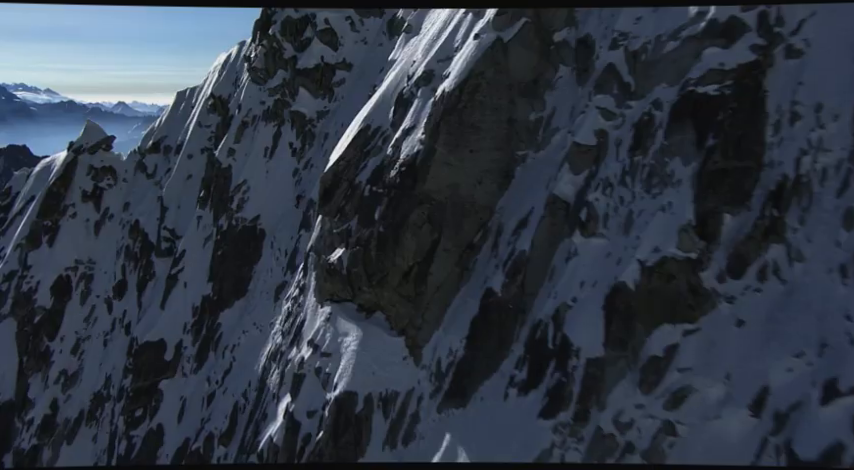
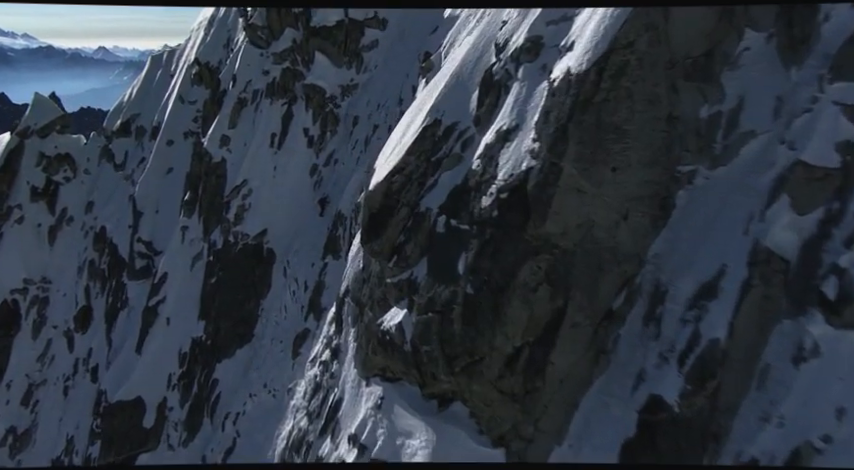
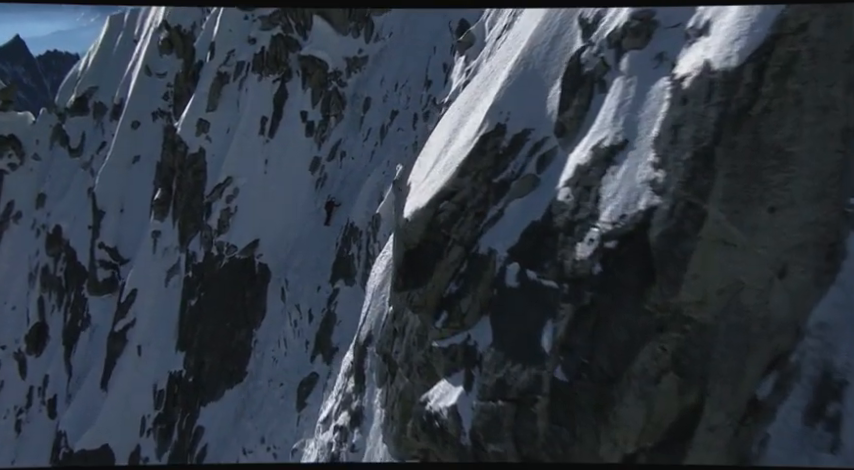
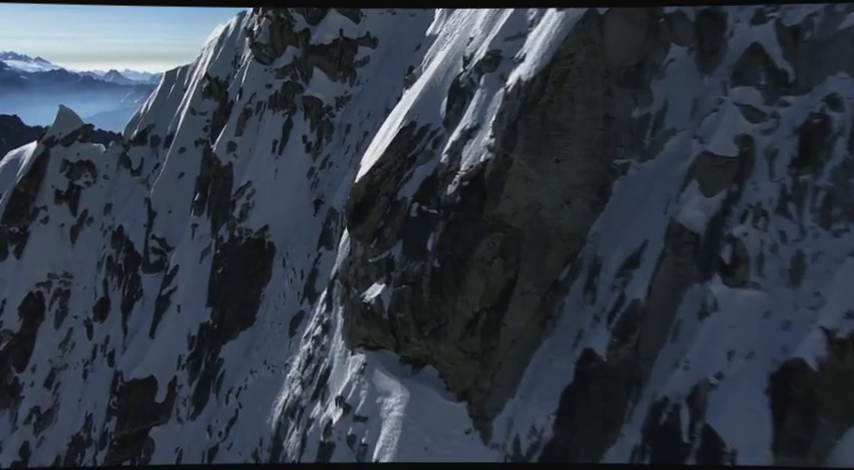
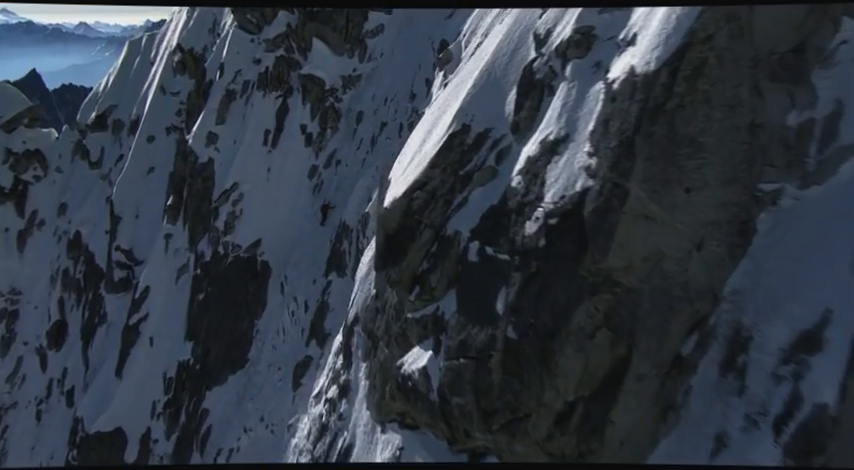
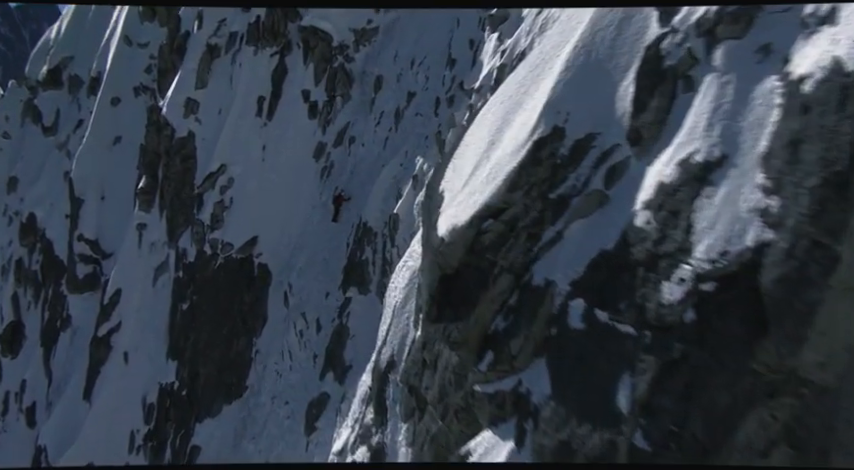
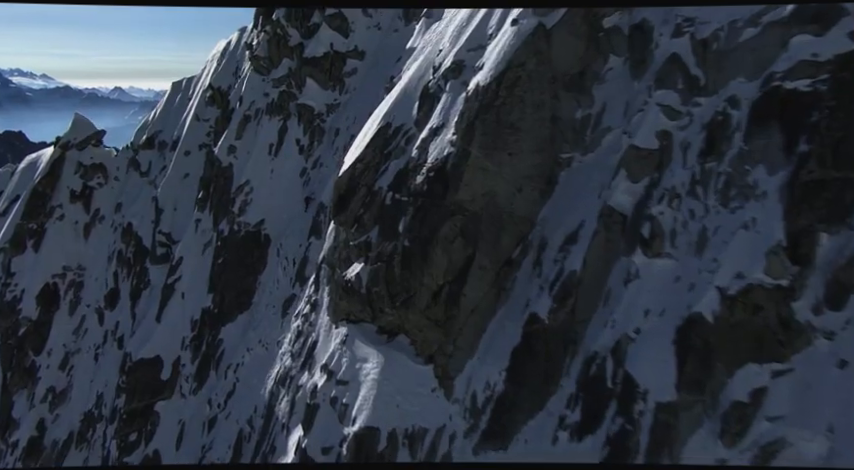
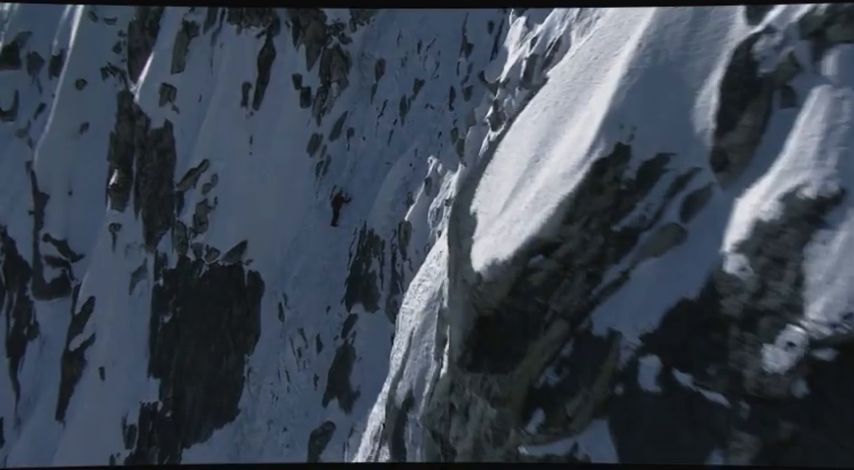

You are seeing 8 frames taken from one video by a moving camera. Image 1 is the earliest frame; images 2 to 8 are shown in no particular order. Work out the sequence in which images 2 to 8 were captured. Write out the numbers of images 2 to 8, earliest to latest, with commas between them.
7, 4, 2, 5, 3, 6, 8
